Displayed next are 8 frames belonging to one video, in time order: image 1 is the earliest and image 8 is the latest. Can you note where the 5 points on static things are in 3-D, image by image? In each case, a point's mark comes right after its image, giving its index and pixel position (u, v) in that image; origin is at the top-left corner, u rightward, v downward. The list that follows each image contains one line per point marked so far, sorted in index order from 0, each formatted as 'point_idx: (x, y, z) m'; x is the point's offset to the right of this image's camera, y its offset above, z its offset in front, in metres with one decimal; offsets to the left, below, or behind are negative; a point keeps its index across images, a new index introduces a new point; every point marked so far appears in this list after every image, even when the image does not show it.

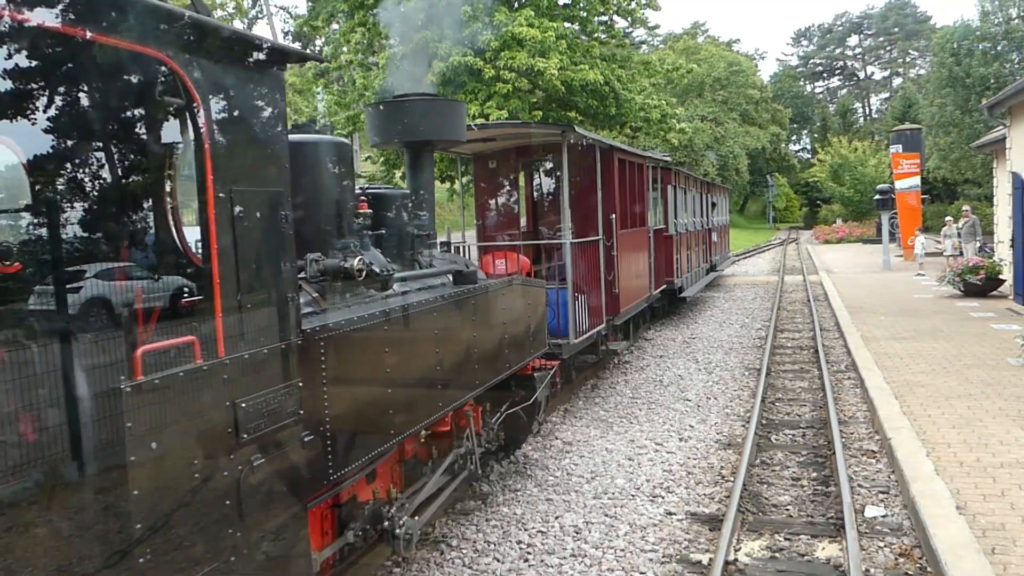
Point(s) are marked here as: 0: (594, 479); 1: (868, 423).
0: (+0.5, -1.1, +5.3) m
1: (+2.4, -0.9, +6.5) m
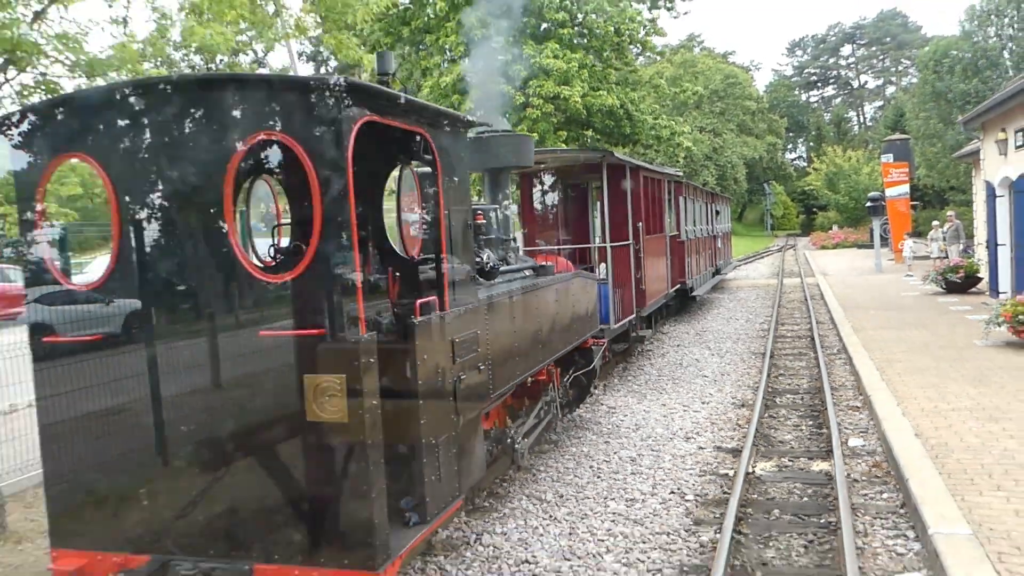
0: (+0.9, -1.0, +6.8) m
1: (+2.9, -0.8, +8.0) m
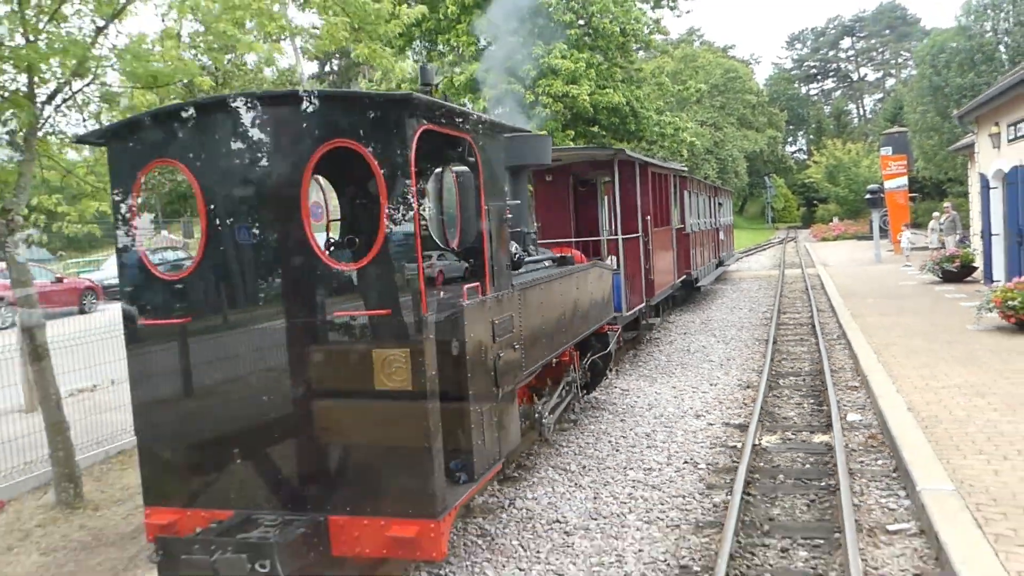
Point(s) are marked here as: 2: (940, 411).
0: (+1.1, -0.9, +7.3) m
1: (+3.0, -0.7, +8.5) m
2: (+2.8, -0.8, +6.1) m
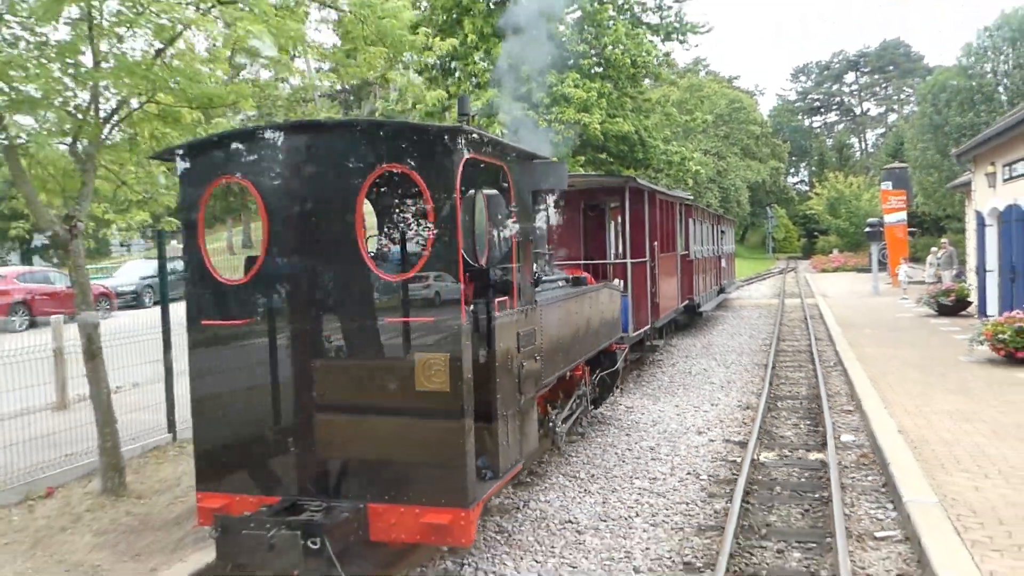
0: (+1.2, -1.1, +7.7) m
1: (+3.1, -1.0, +8.8) m
2: (+2.8, -1.0, +6.5) m
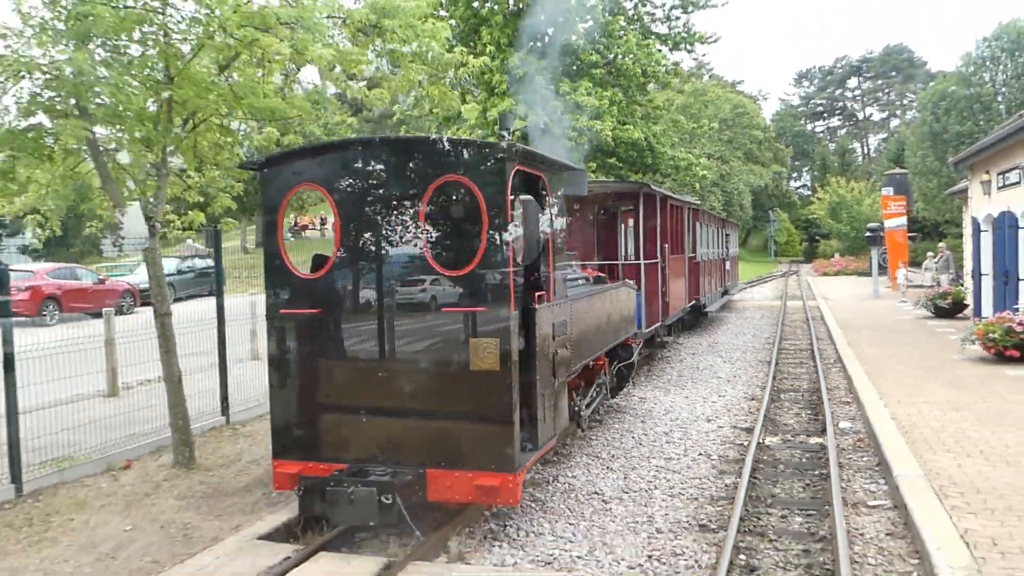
0: (+1.4, -1.1, +8.3) m
1: (+3.3, -1.0, +9.5) m
2: (+3.0, -1.0, +7.1) m
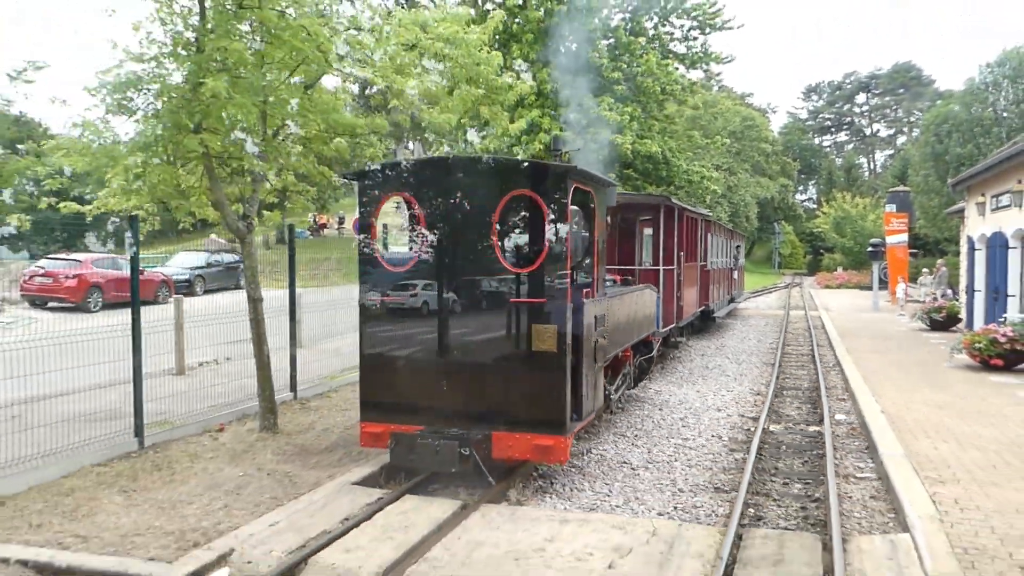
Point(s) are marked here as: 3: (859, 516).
0: (+1.7, -1.1, +9.3) m
1: (+3.6, -1.1, +10.5) m
2: (+3.4, -1.1, +8.1) m
3: (+1.9, -1.3, +5.3) m
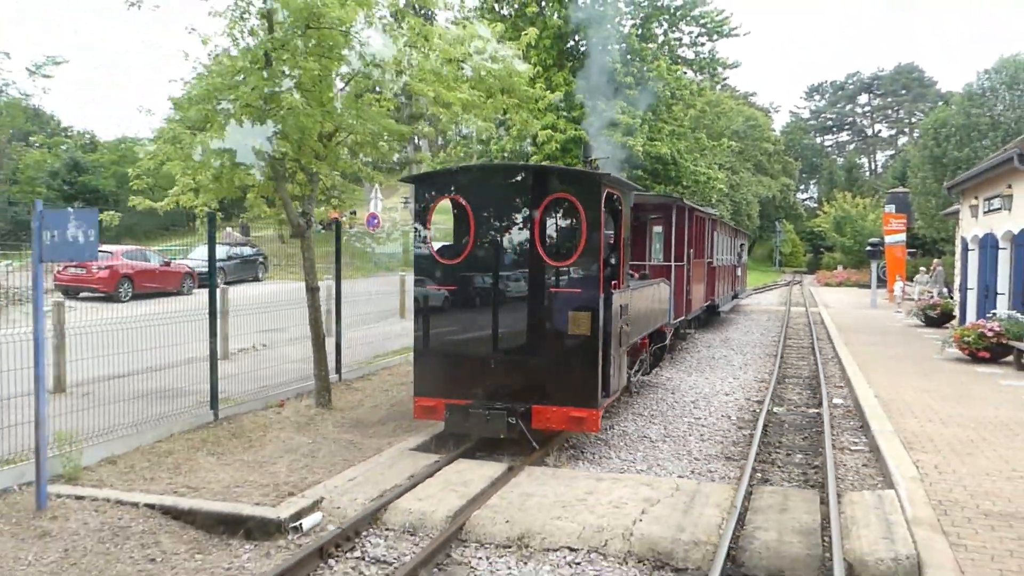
0: (+1.9, -1.1, +10.1) m
1: (+3.9, -1.1, +11.3) m
2: (+3.6, -1.0, +8.9) m
3: (+2.2, -1.2, +6.1) m
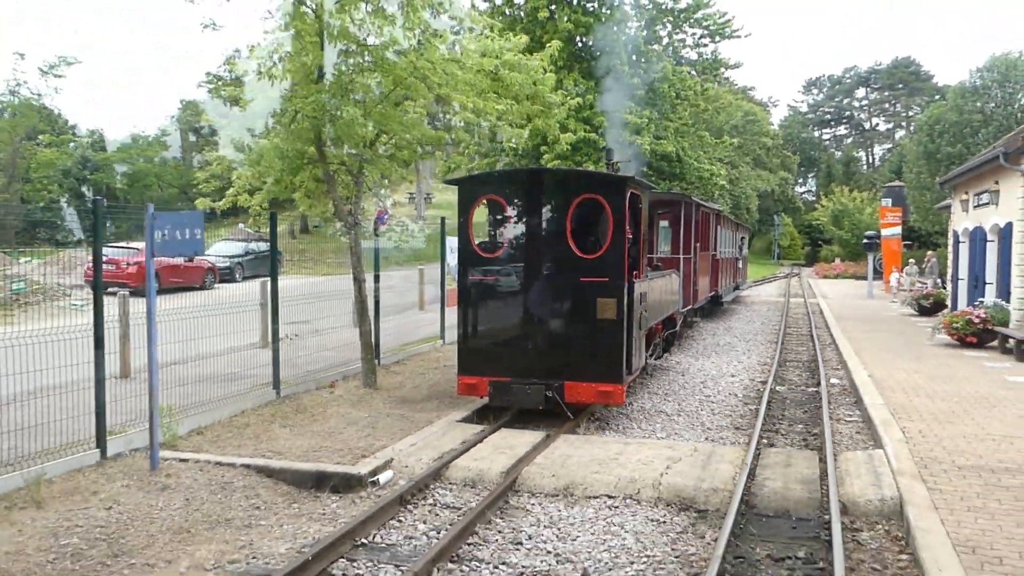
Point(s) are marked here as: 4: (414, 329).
0: (+2.2, -1.0, +11.0) m
1: (+4.2, -0.9, +12.2) m
2: (+3.9, -0.9, +9.8) m
3: (+2.5, -1.1, +7.0) m
4: (-1.3, -0.5, +12.6) m
